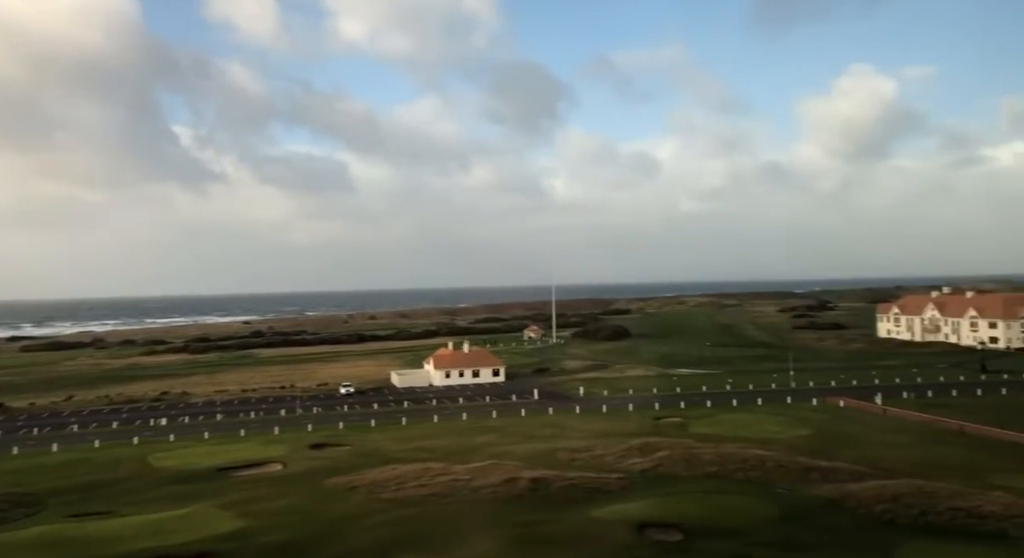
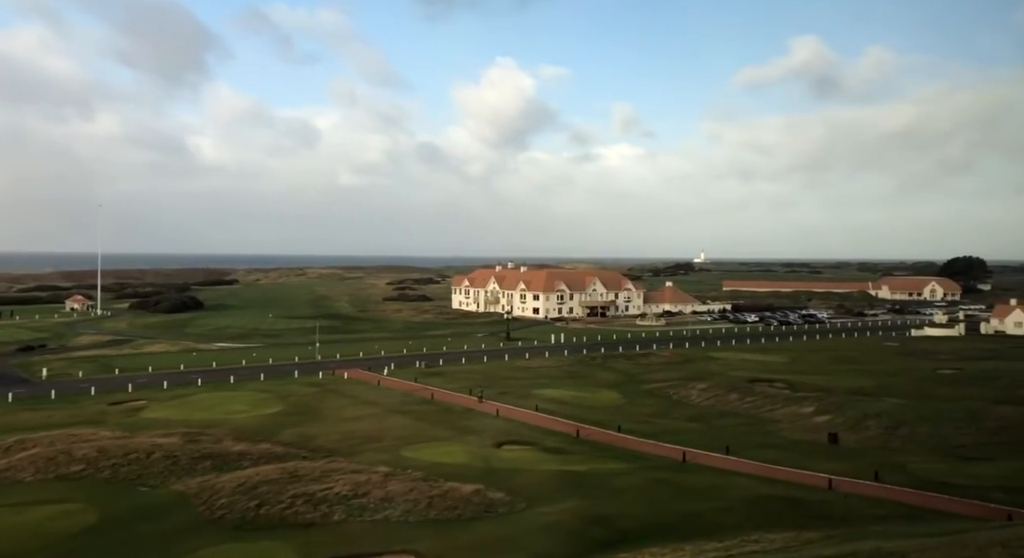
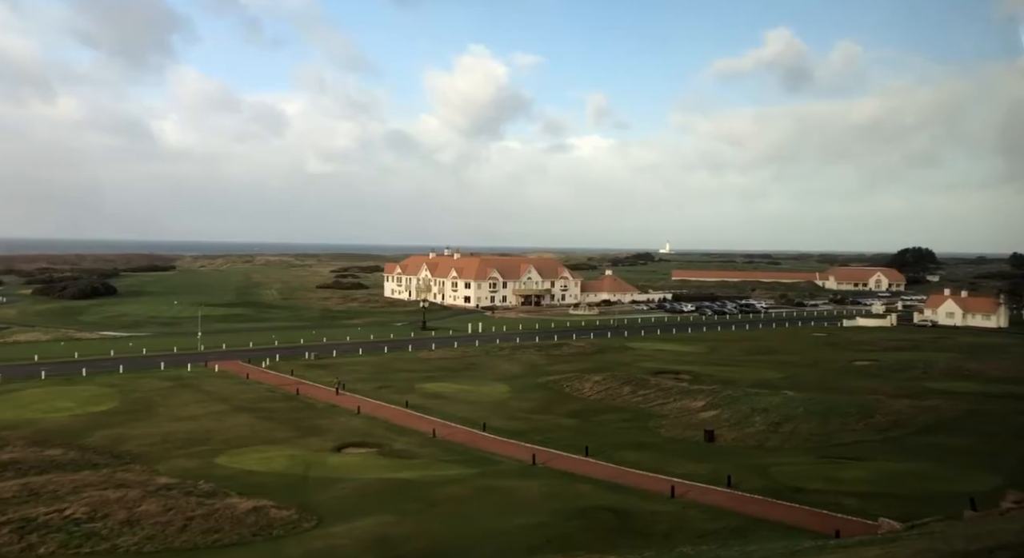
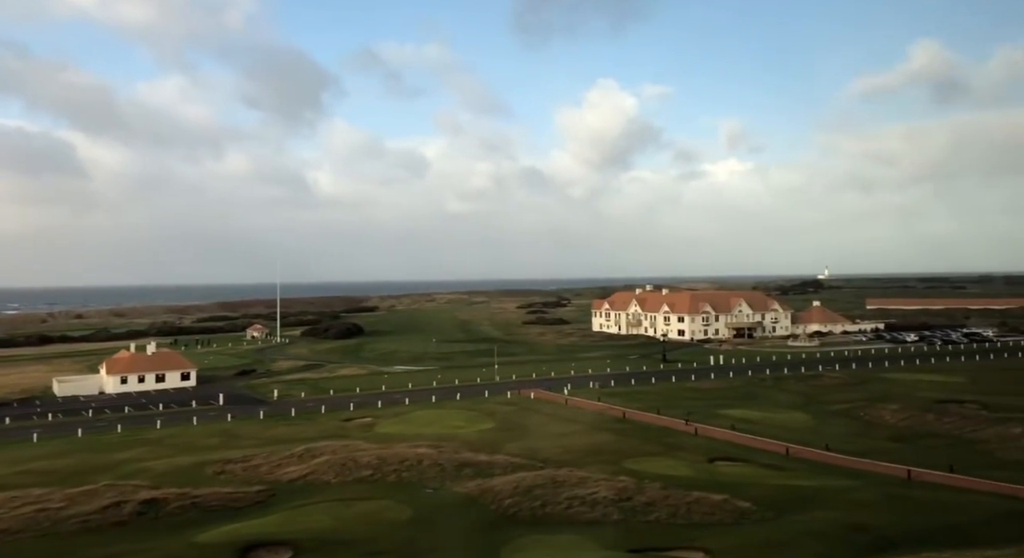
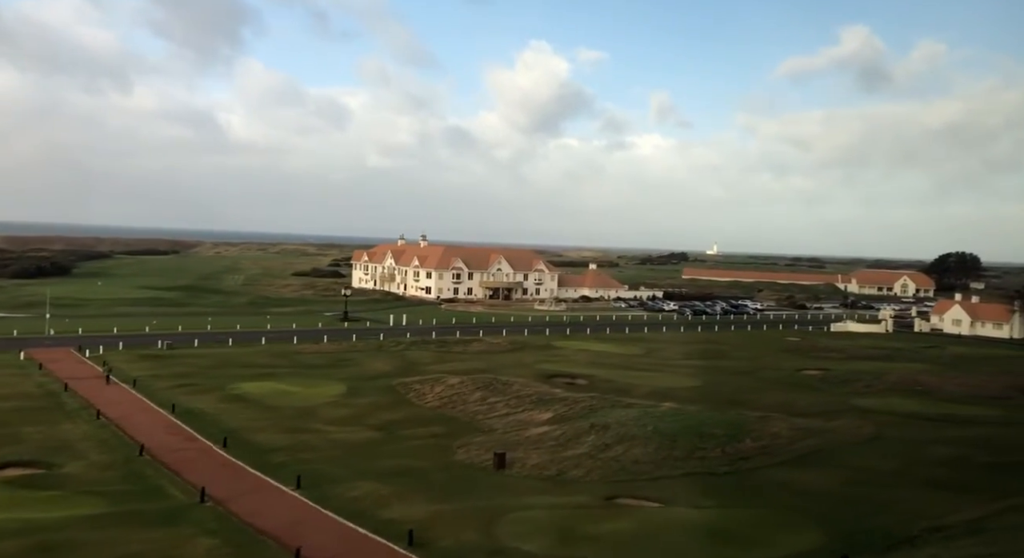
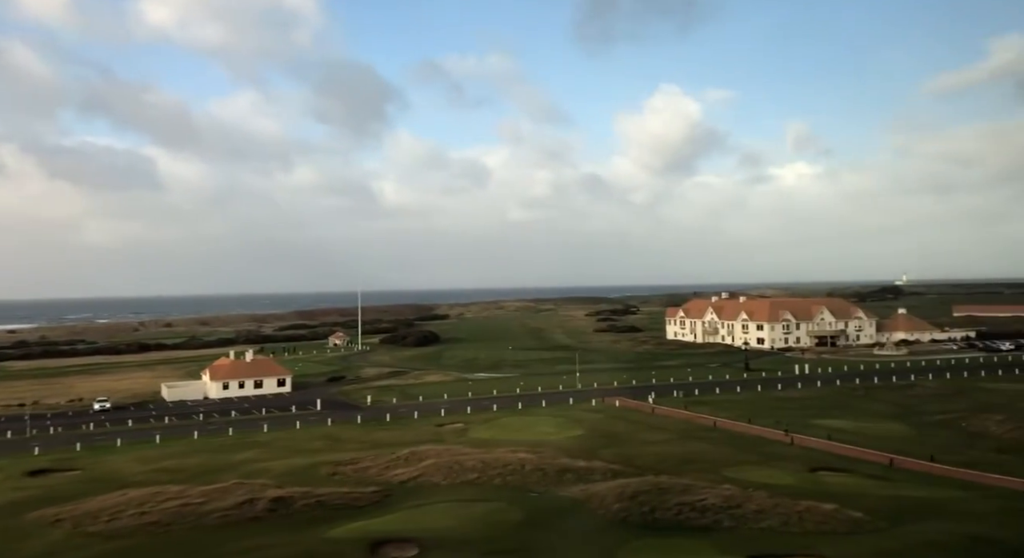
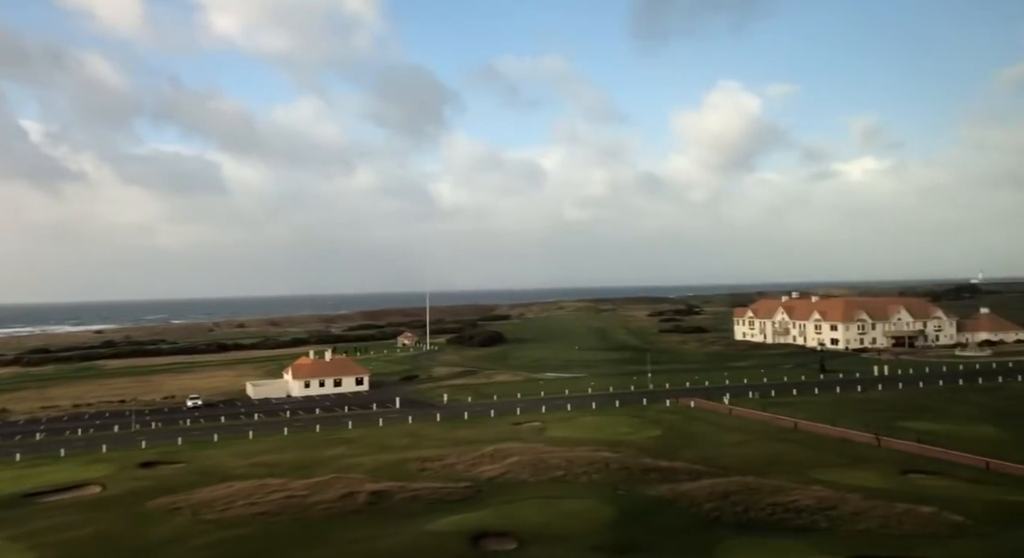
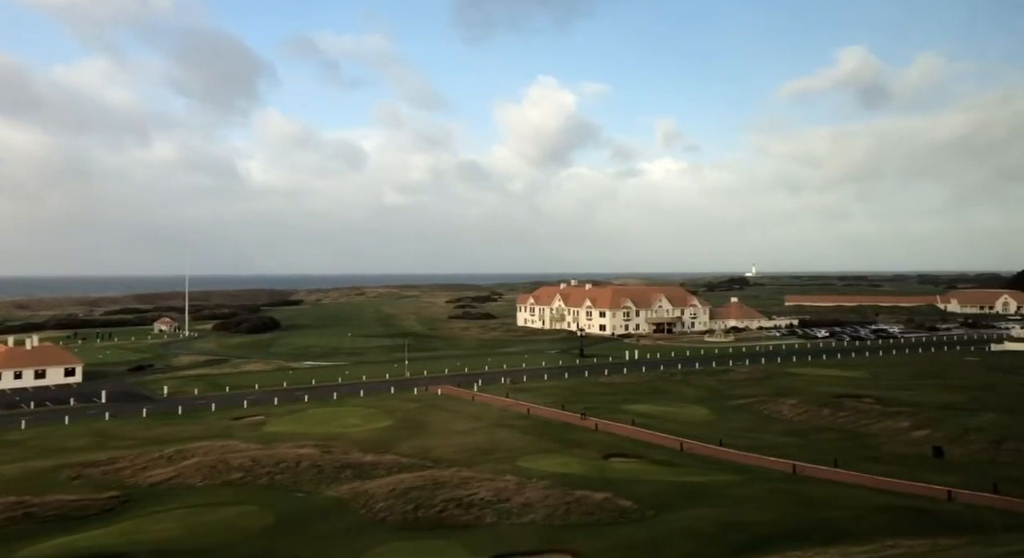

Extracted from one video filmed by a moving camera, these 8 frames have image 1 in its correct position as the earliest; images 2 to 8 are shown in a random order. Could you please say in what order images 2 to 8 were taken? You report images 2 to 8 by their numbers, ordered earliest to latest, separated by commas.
7, 6, 4, 8, 2, 3, 5
